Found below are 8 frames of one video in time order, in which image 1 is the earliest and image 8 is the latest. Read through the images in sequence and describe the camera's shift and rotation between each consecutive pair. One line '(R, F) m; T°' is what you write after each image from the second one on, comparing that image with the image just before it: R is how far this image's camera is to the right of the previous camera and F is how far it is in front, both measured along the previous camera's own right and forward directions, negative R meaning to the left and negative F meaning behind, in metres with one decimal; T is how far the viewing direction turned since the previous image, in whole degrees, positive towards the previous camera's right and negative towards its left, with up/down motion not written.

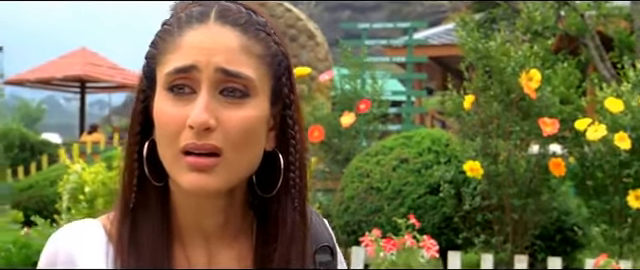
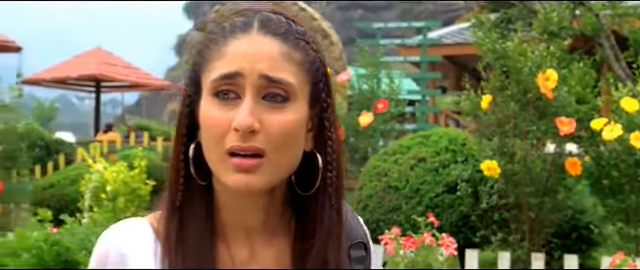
(0.0, -0.1) m; -1°
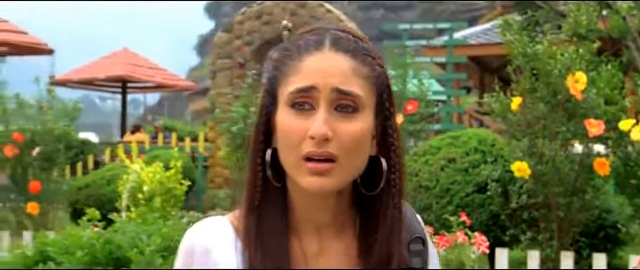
(-0.1, -0.1) m; -1°
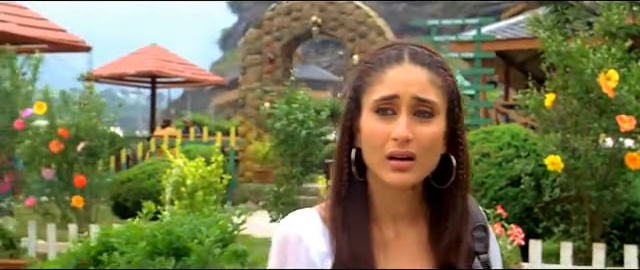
(-0.1, -0.2) m; -1°
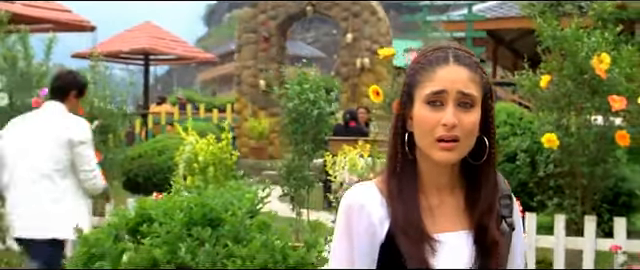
(-0.1, -0.3) m; +1°
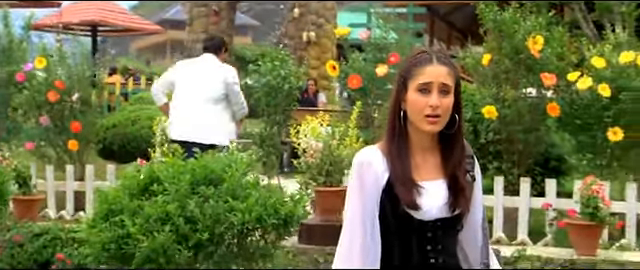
(-0.2, -0.7) m; +3°
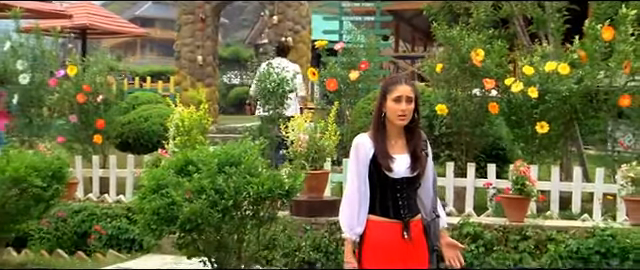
(-0.1, -1.6) m; +2°
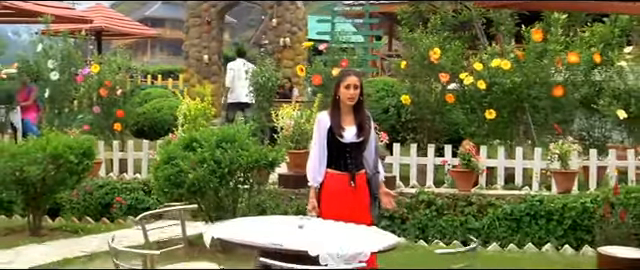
(+0.2, -1.6) m; 0°
